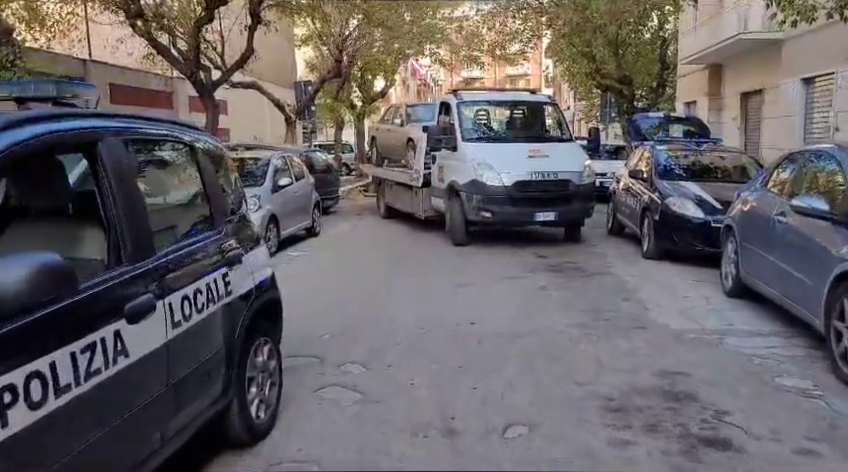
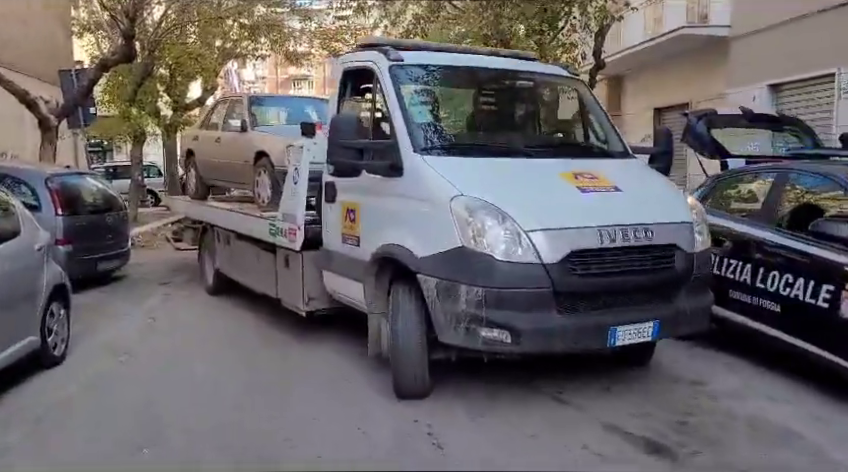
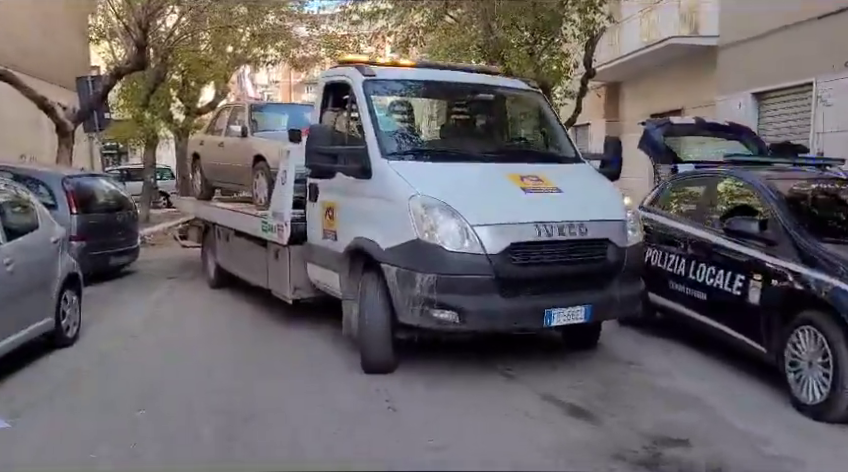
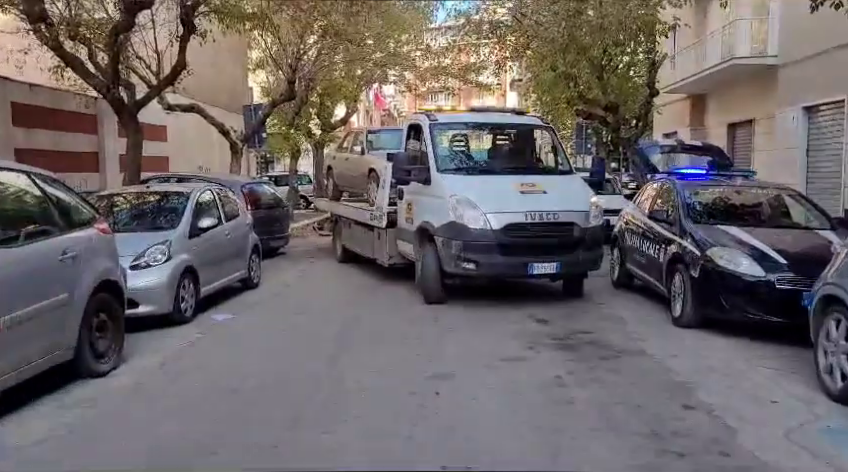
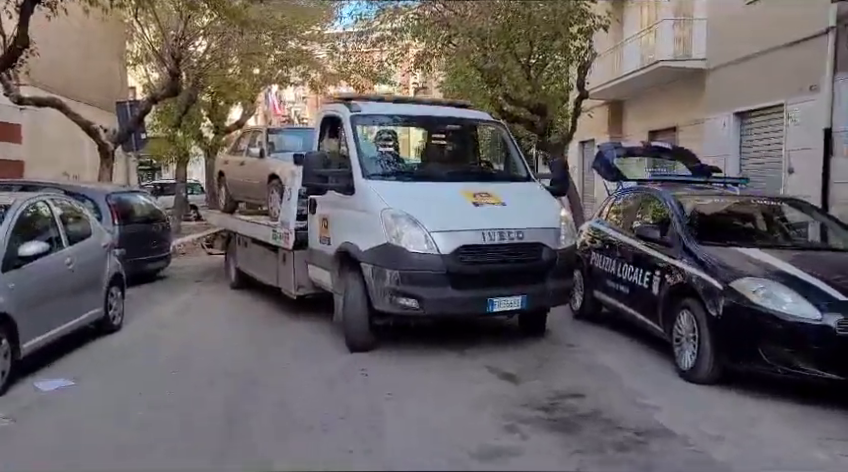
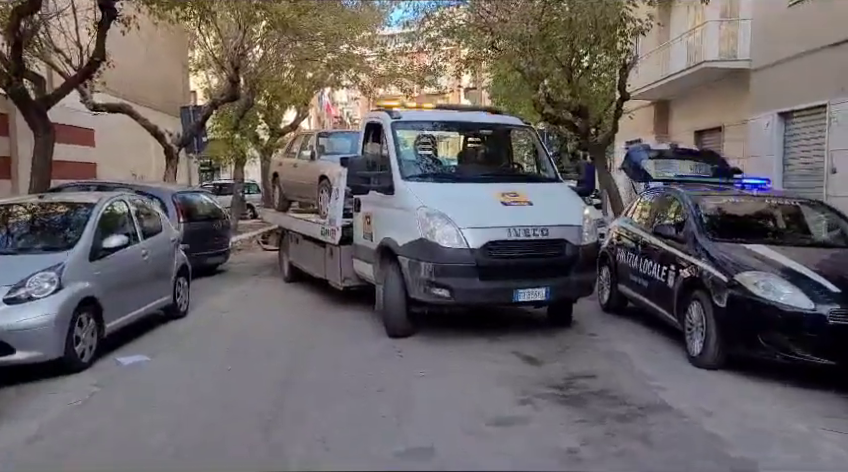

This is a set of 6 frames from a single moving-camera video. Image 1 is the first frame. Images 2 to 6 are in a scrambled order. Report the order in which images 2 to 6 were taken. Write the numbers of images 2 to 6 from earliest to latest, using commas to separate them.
4, 6, 5, 3, 2
